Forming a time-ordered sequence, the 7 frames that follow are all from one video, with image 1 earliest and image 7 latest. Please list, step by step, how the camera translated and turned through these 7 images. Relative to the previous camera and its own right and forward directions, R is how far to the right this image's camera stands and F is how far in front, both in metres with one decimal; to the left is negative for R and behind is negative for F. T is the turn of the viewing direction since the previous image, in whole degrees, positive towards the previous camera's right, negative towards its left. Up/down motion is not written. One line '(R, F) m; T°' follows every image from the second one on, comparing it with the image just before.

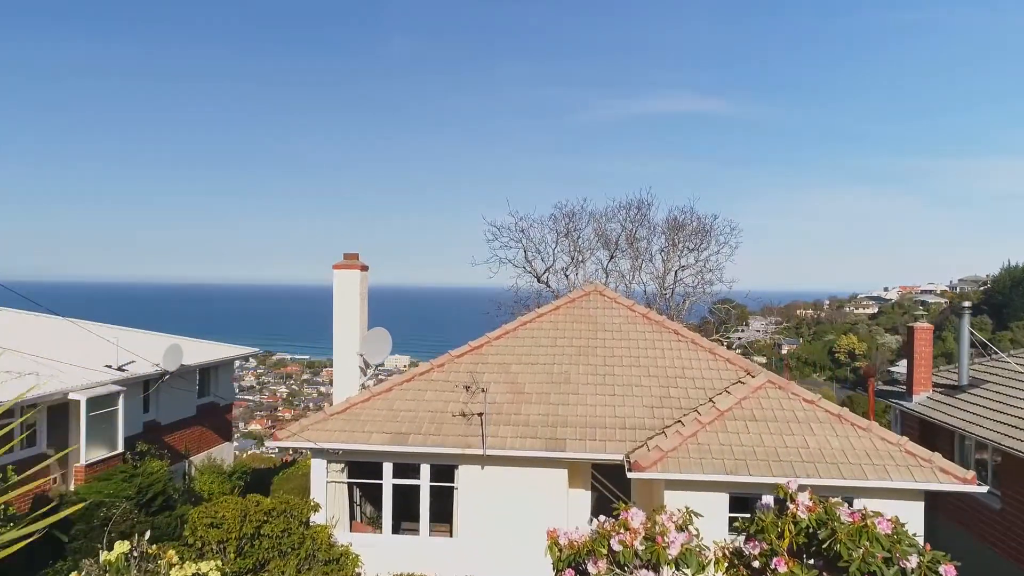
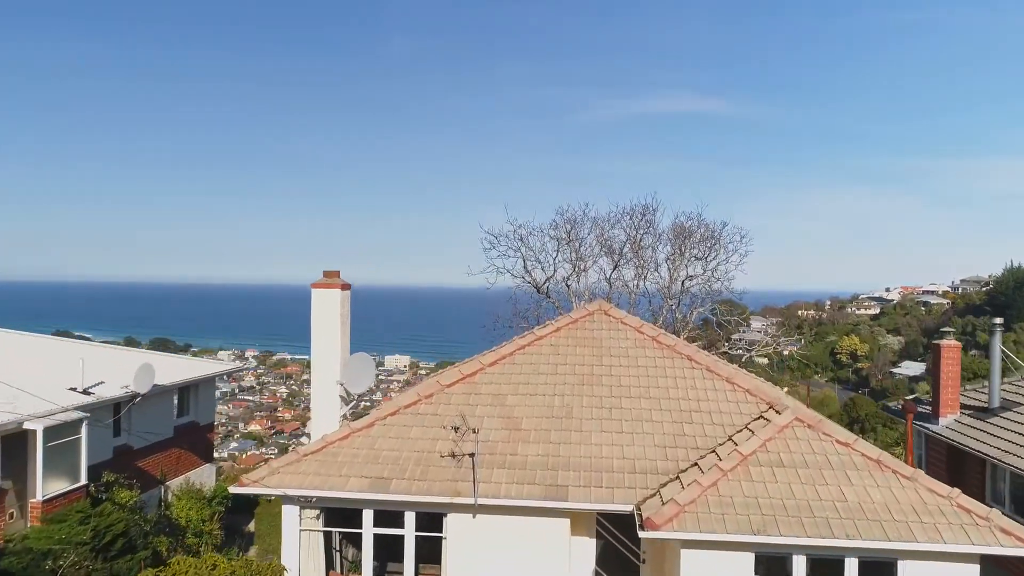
(+0.1, +1.1) m; 0°
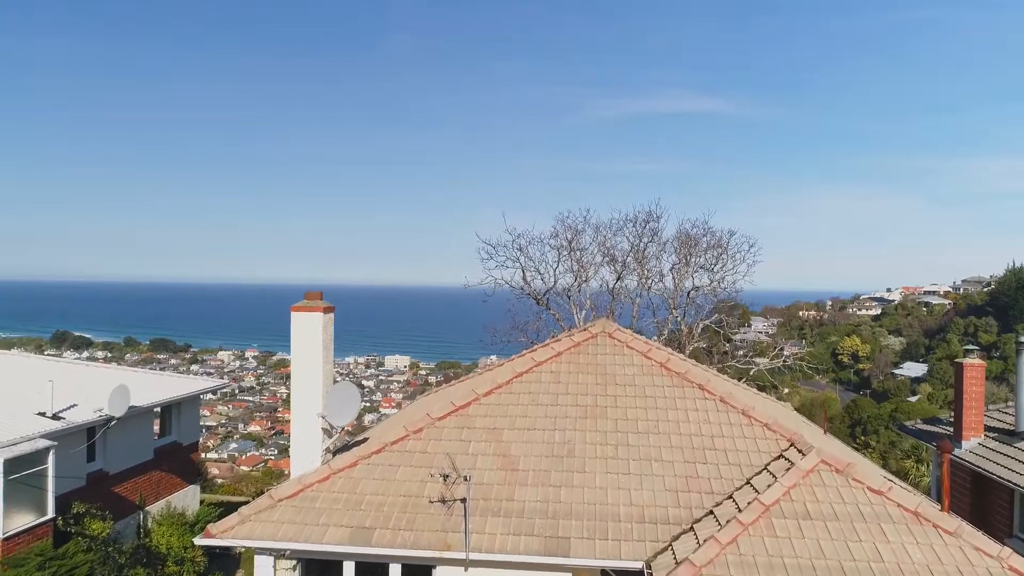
(+0.1, +0.8) m; 0°
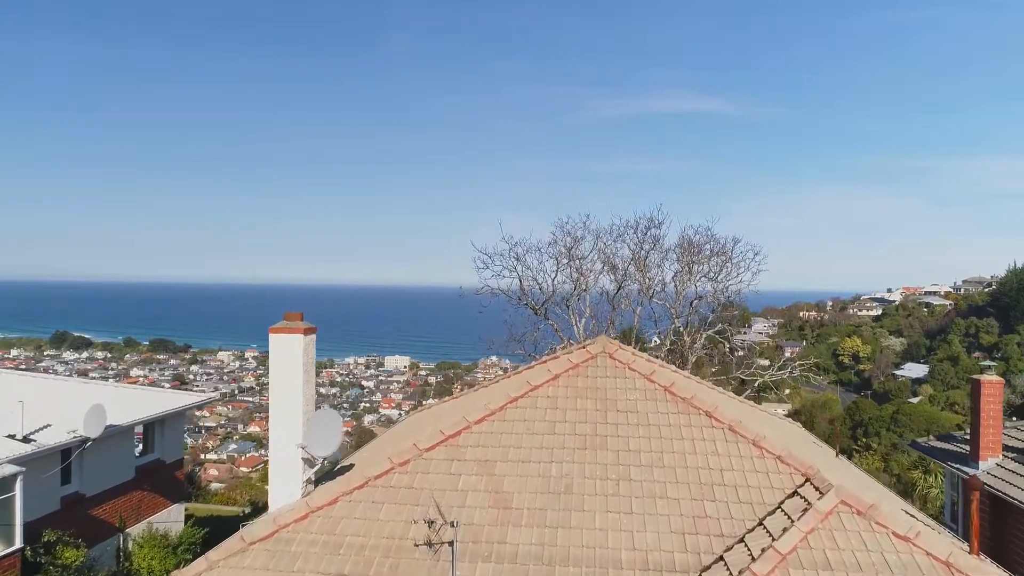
(+0.1, +0.6) m; 0°
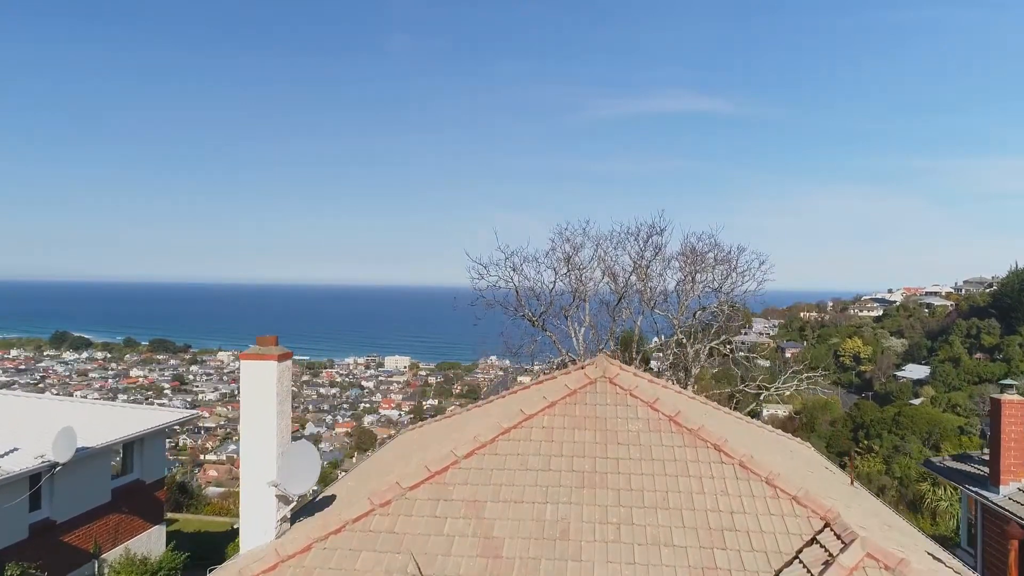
(+0.1, +0.7) m; 0°
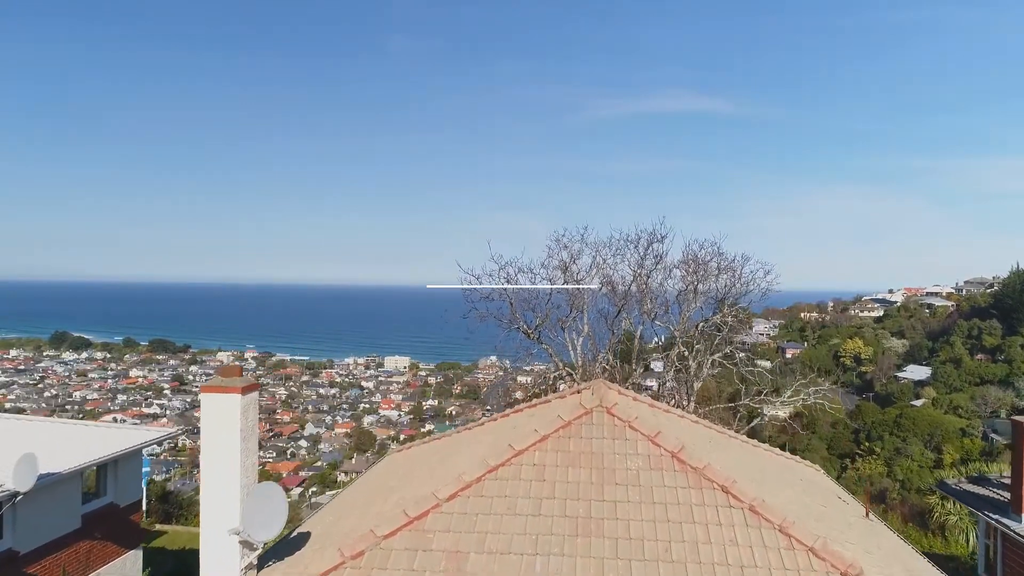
(+0.2, +0.8) m; 0°
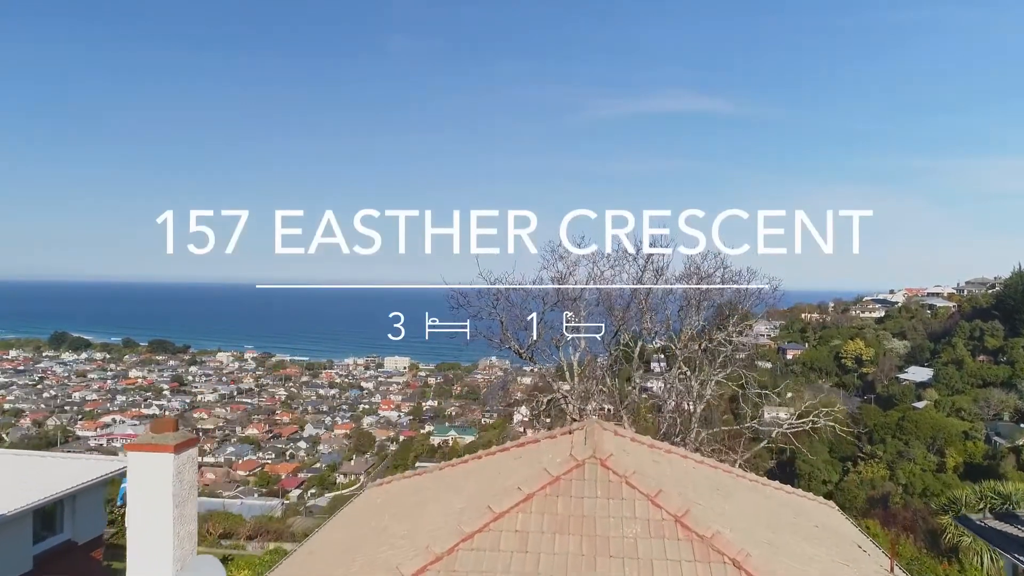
(+0.2, +1.1) m; 0°
